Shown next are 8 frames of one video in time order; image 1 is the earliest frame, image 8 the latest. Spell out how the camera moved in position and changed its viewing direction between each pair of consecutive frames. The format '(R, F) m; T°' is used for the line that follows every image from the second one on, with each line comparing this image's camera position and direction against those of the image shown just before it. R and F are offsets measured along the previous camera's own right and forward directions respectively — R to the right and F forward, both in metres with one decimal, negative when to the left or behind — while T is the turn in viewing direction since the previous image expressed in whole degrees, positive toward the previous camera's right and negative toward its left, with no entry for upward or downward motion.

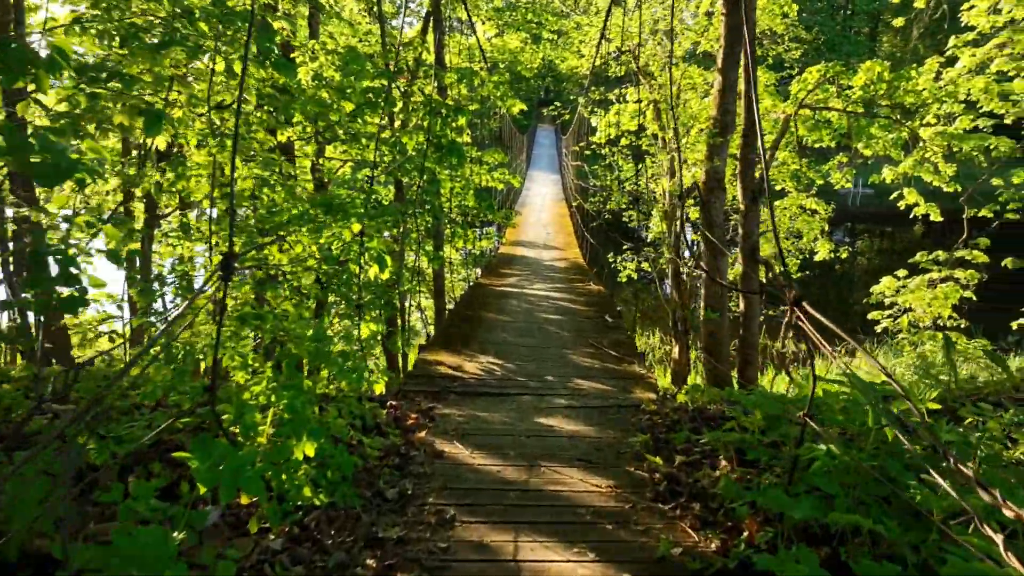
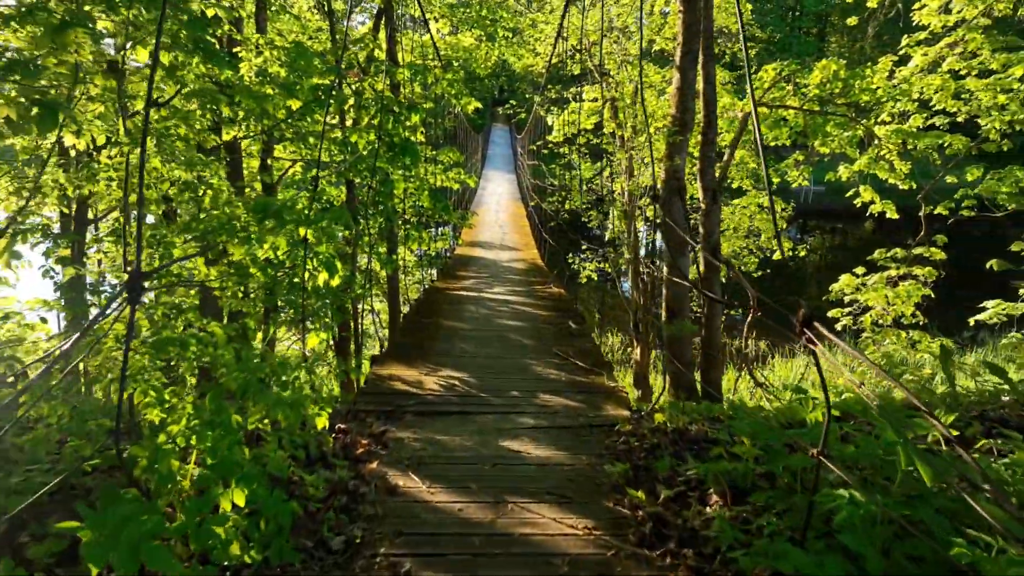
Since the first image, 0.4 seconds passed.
(0.0, +0.1) m; +3°
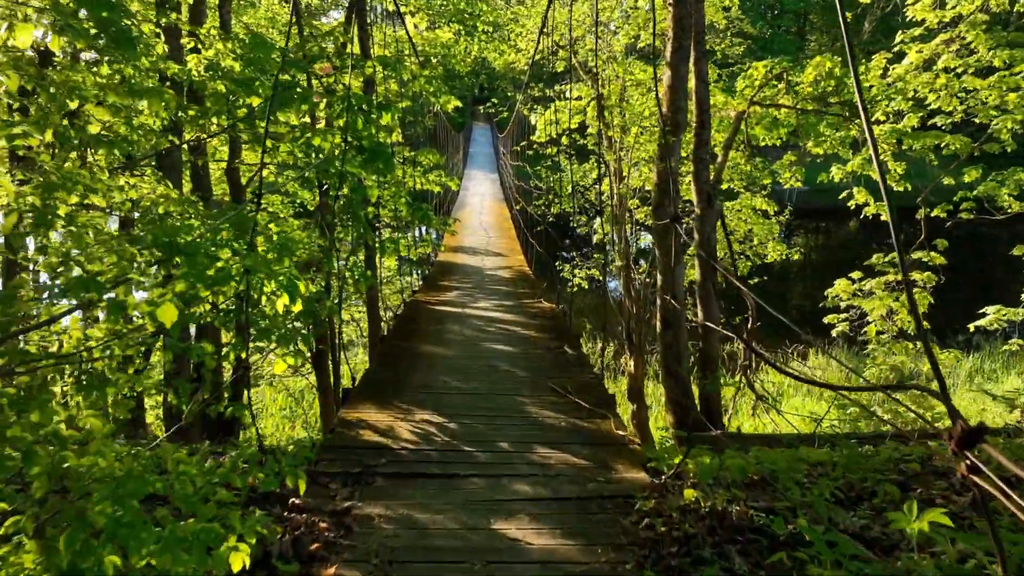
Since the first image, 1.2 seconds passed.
(0.0, +0.3) m; +1°
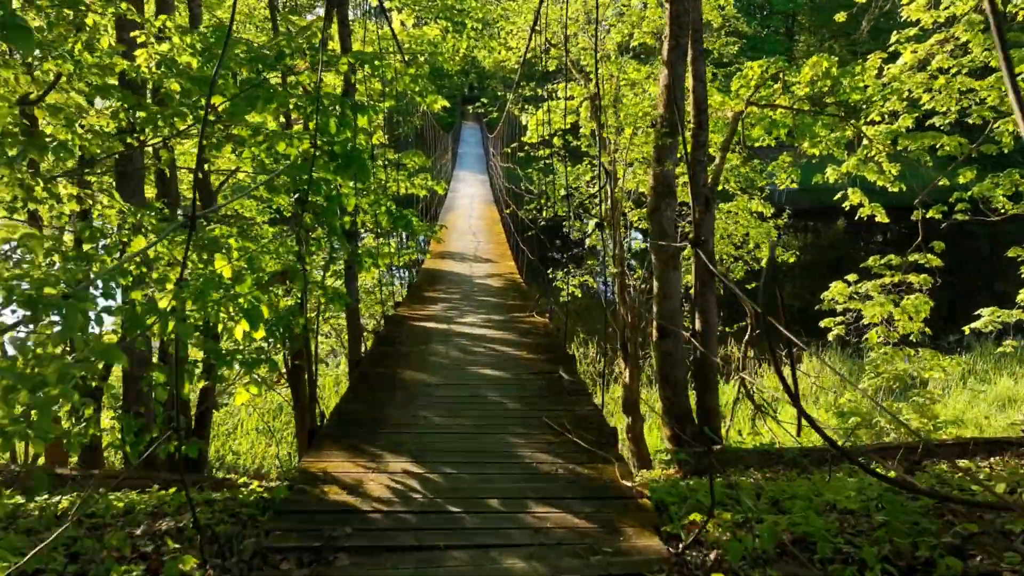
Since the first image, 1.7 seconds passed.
(0.0, +0.2) m; +1°
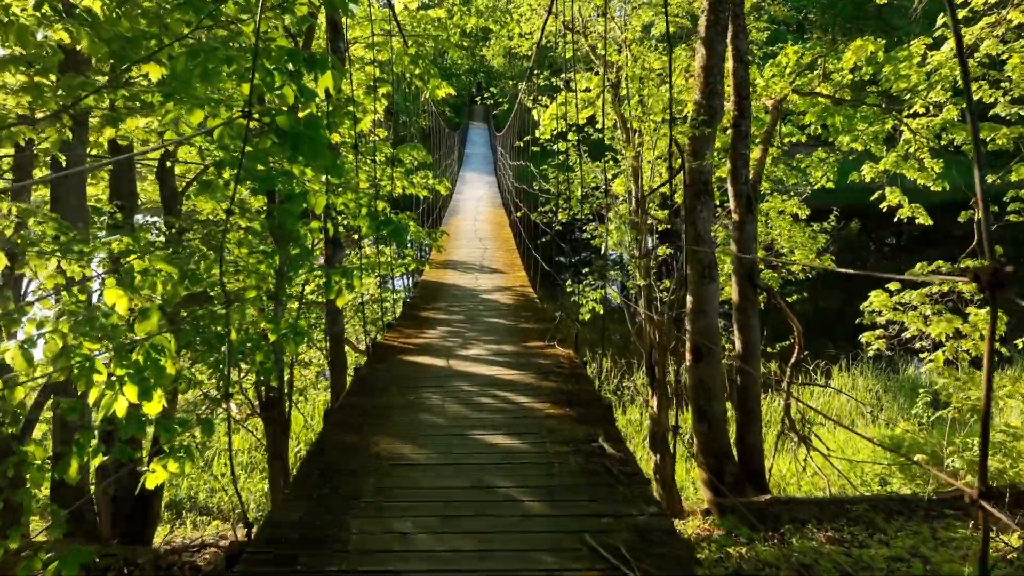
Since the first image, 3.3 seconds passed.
(0.0, +0.6) m; -1°
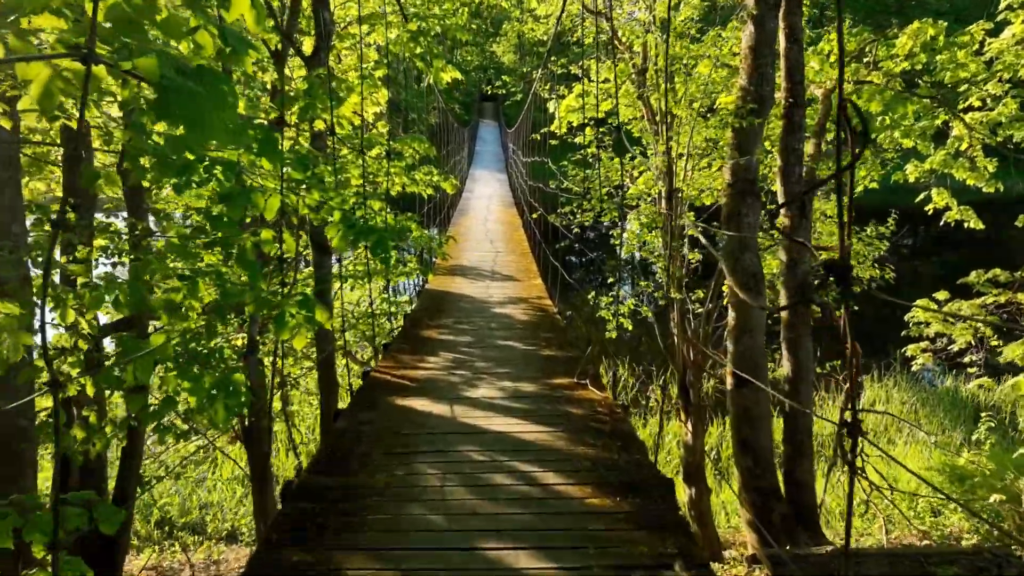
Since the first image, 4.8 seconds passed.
(0.0, +0.5) m; -1°
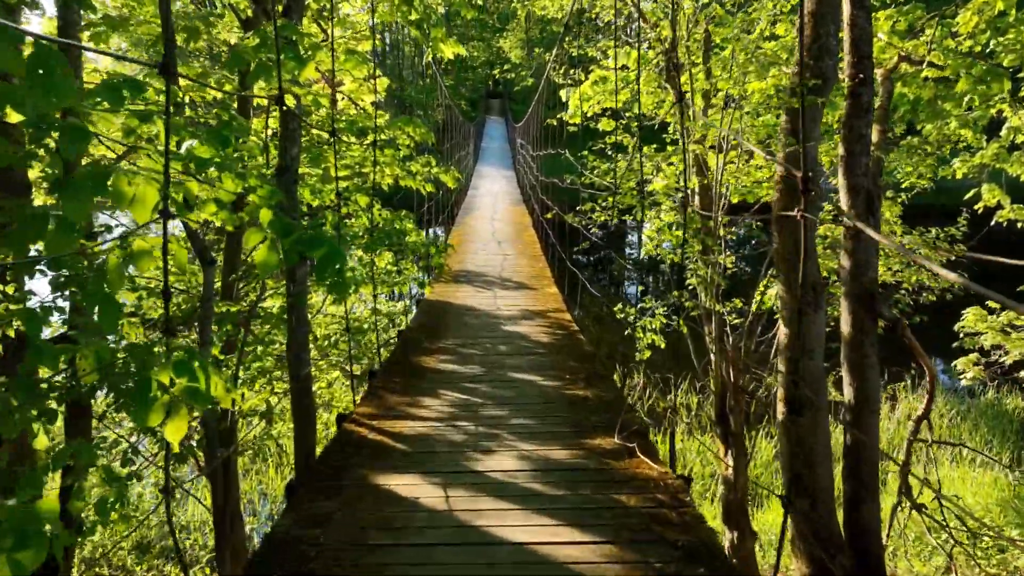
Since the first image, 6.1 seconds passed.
(0.0, +0.5) m; 0°
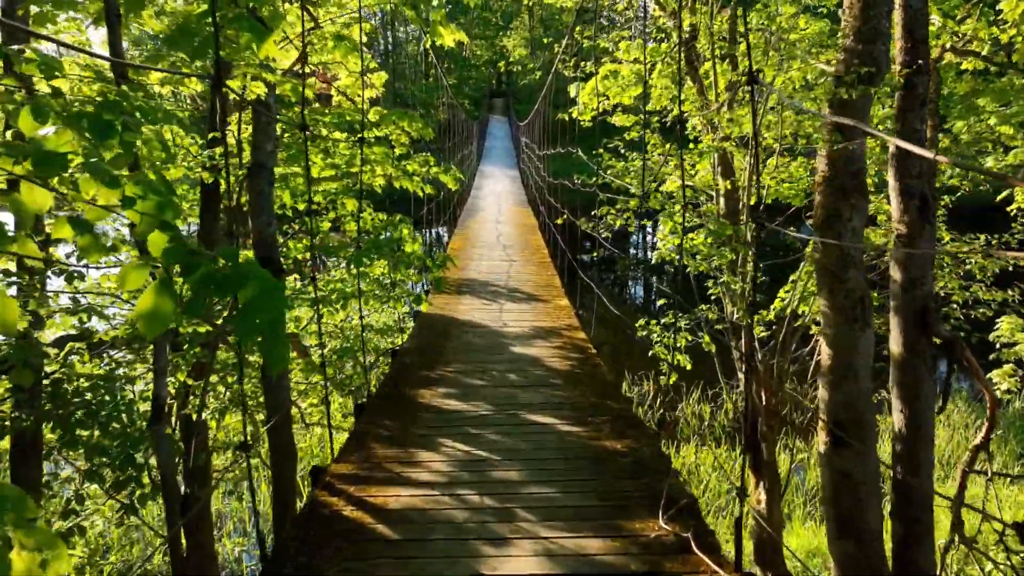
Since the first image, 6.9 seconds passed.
(0.0, +0.3) m; 0°
